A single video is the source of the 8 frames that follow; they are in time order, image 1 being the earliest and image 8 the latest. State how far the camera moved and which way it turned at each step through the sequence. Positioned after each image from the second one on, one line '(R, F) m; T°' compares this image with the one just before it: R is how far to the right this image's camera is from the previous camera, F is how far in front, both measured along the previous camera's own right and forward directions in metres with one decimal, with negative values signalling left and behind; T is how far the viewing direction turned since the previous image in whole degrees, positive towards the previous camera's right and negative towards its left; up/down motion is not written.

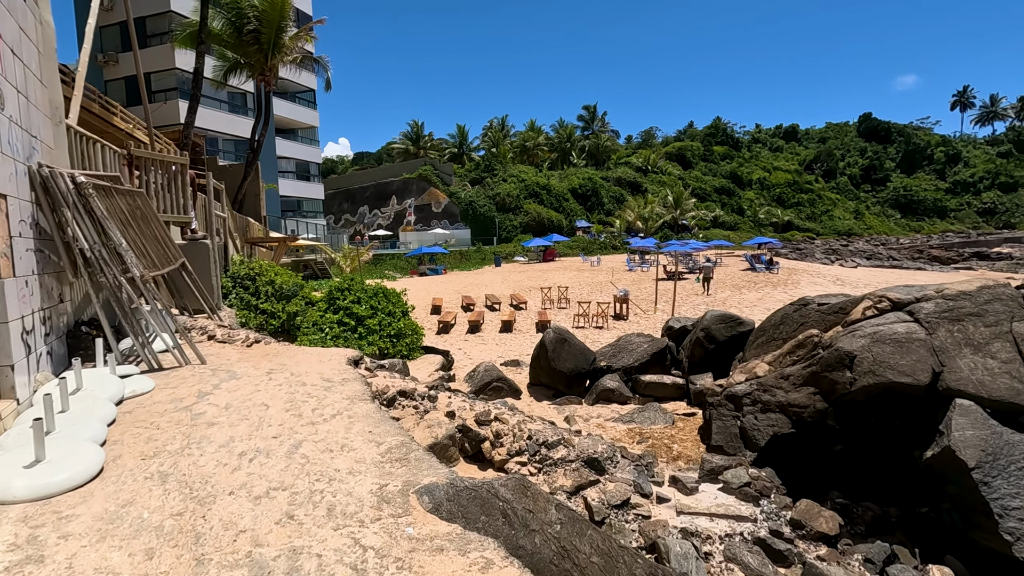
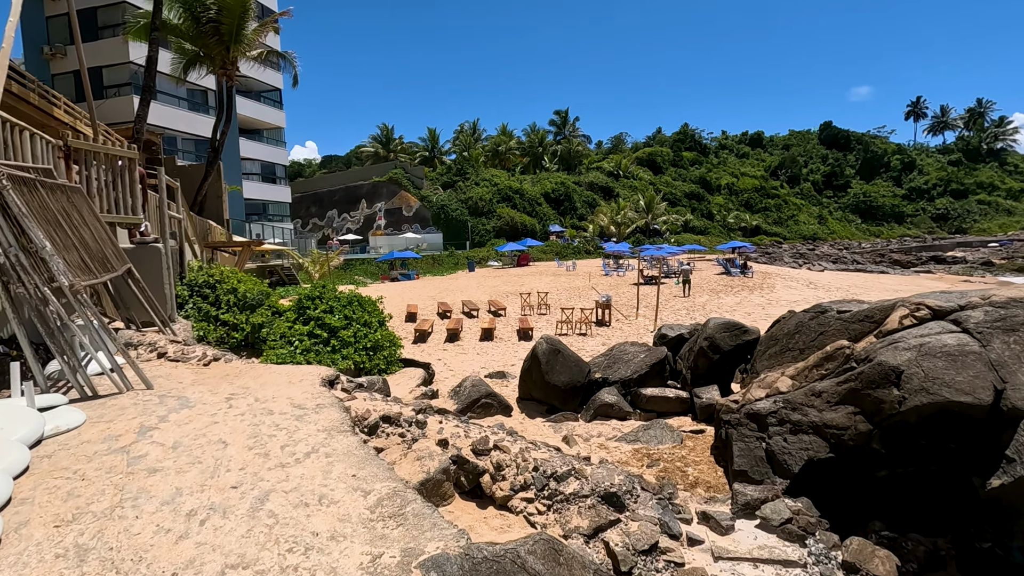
(-0.3, +0.8) m; +3°
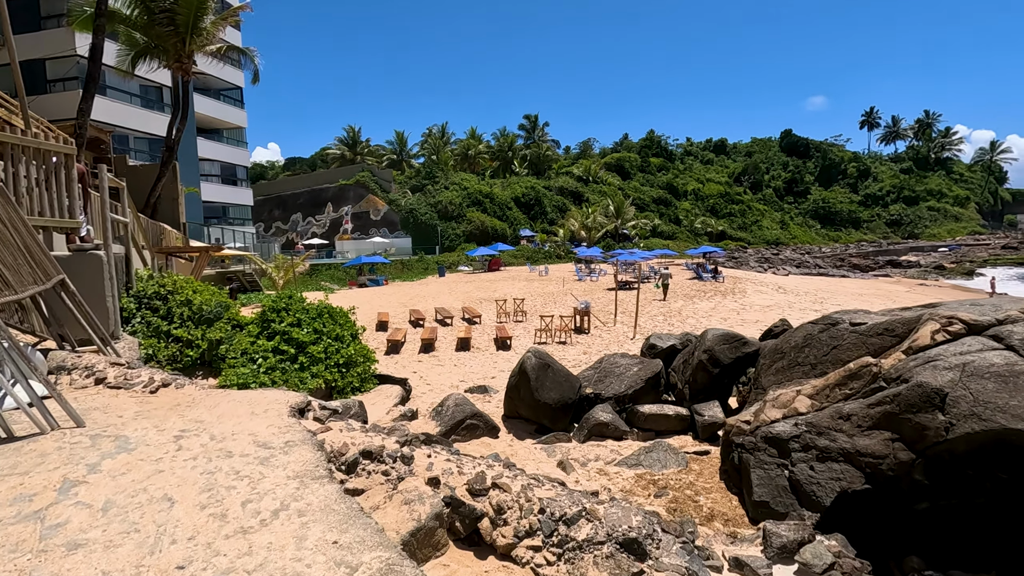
(-0.3, +0.7) m; +3°
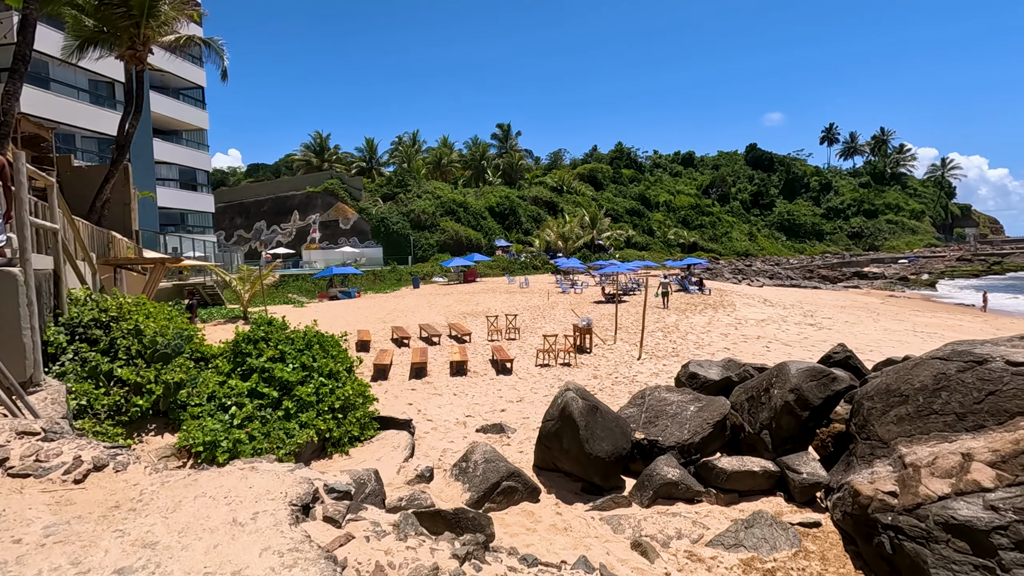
(-0.9, +1.7) m; +3°
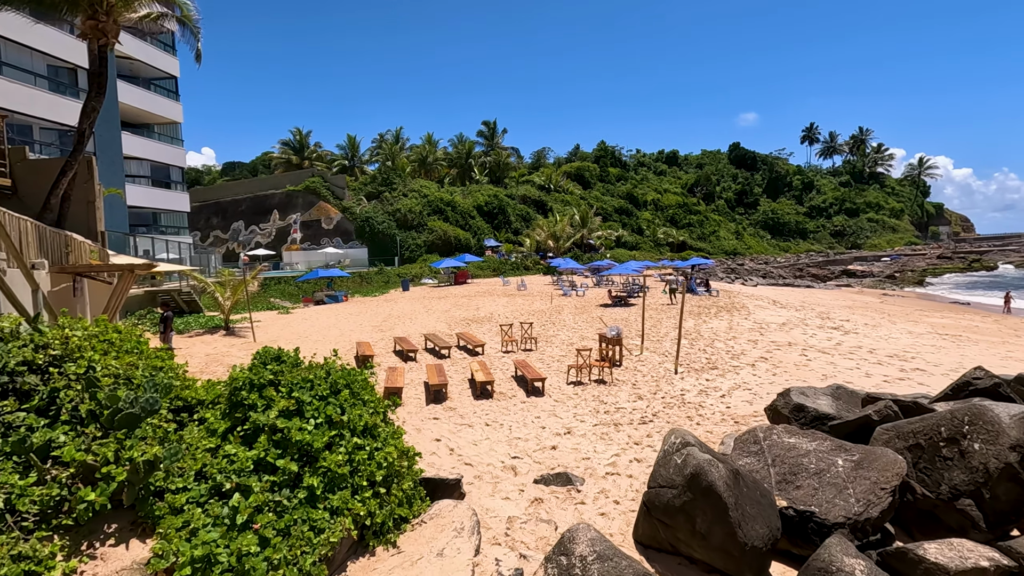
(-1.2, +2.0) m; +2°
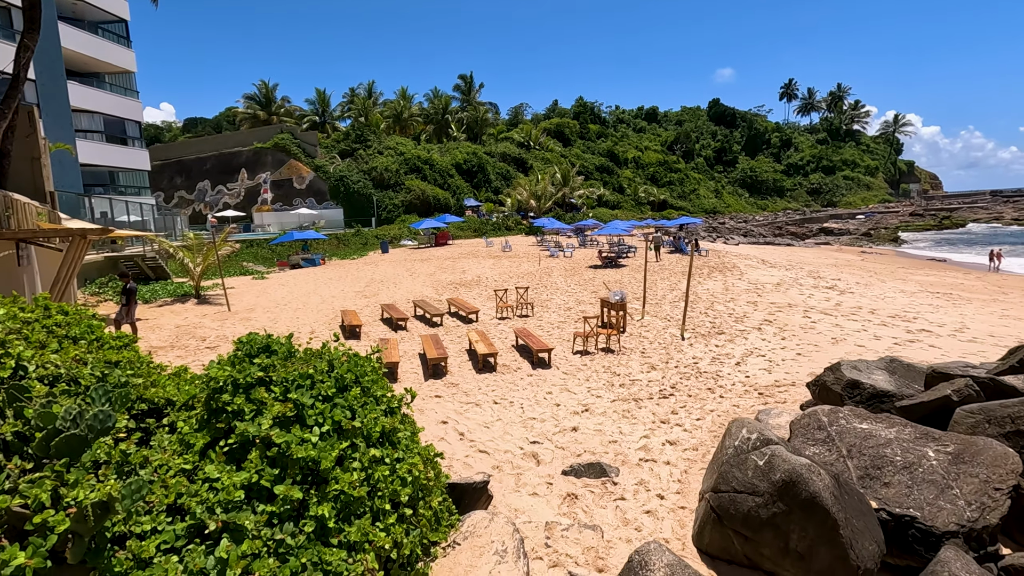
(-0.6, +1.1) m; +2°
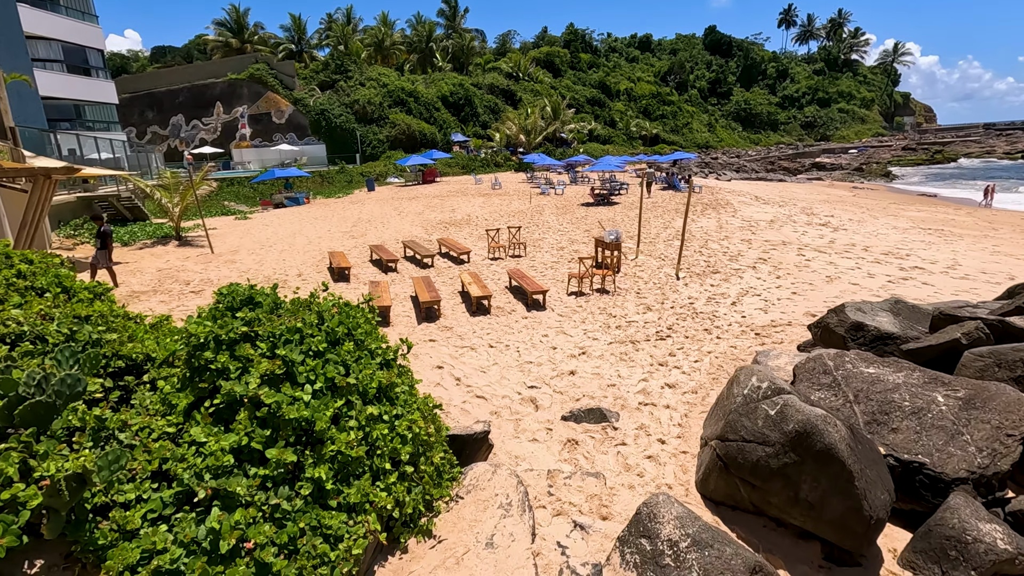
(-0.1, +0.3) m; +1°
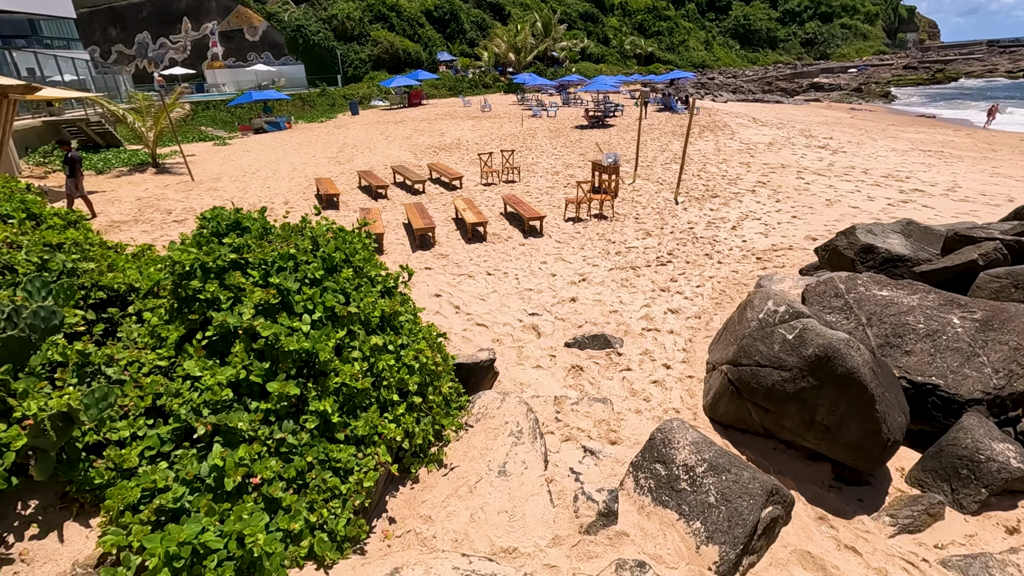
(-0.1, +0.3) m; +1°
